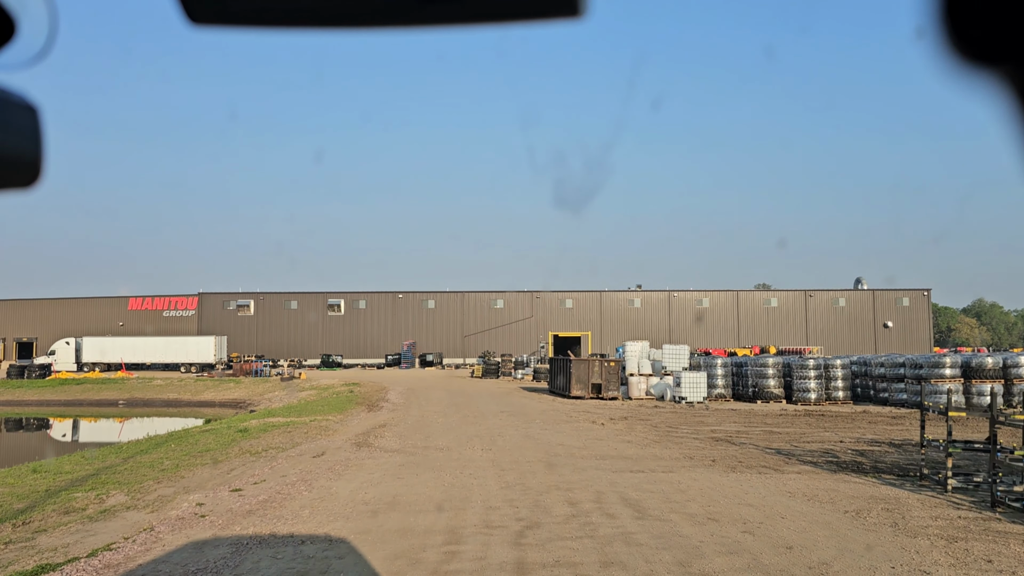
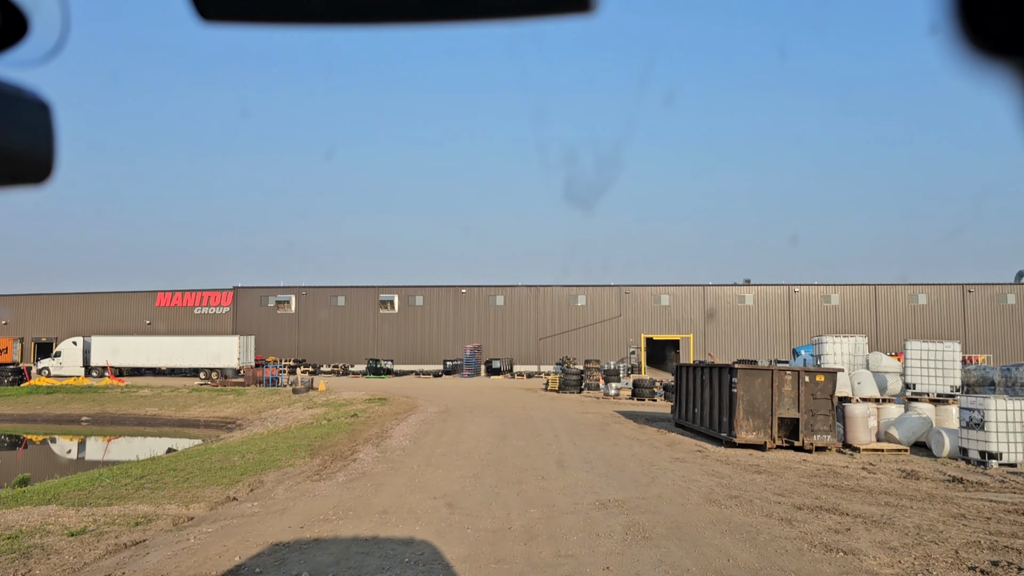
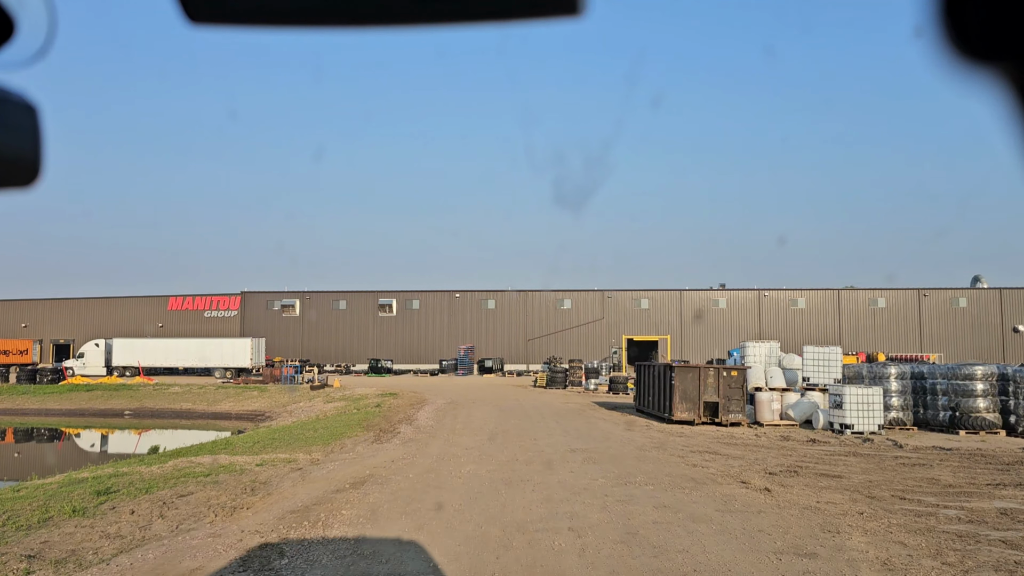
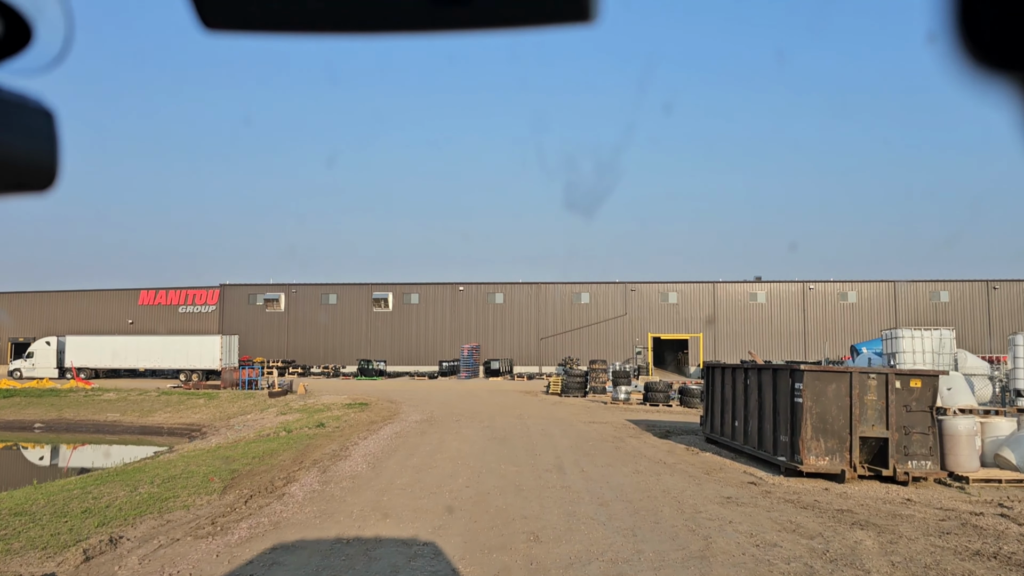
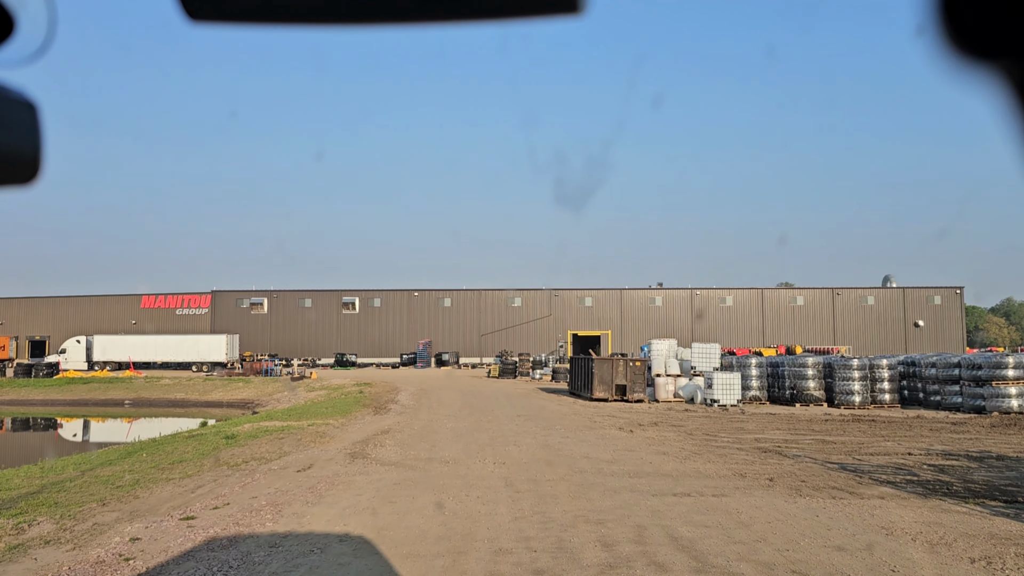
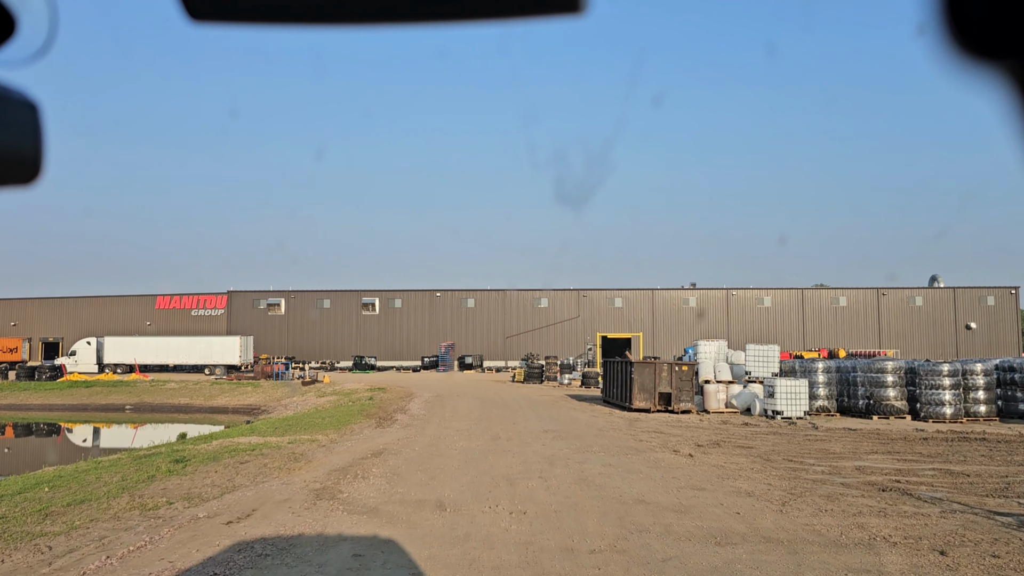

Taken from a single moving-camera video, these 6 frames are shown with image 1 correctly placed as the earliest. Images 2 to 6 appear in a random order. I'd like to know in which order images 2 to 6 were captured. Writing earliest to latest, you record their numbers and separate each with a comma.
5, 6, 3, 2, 4
